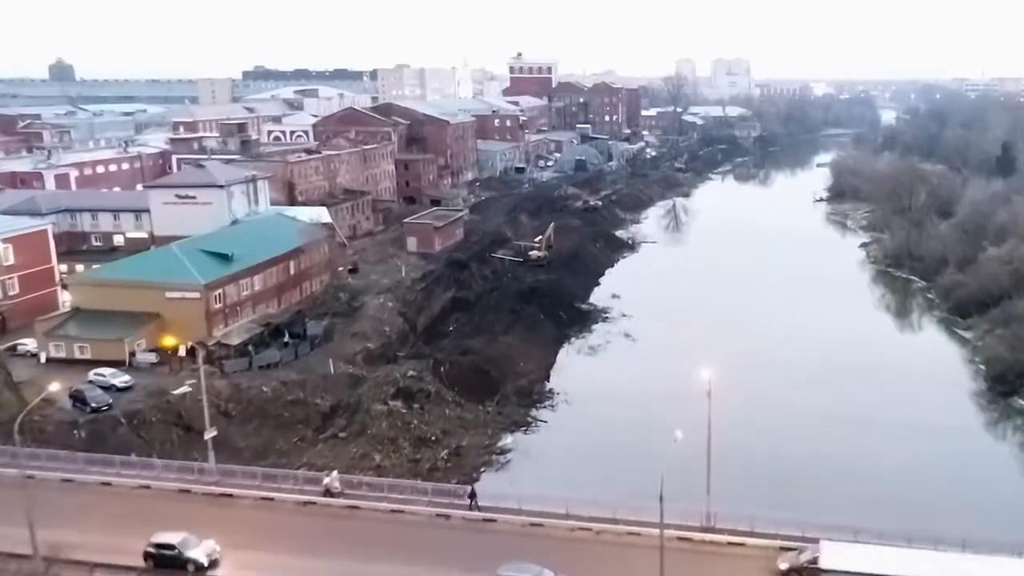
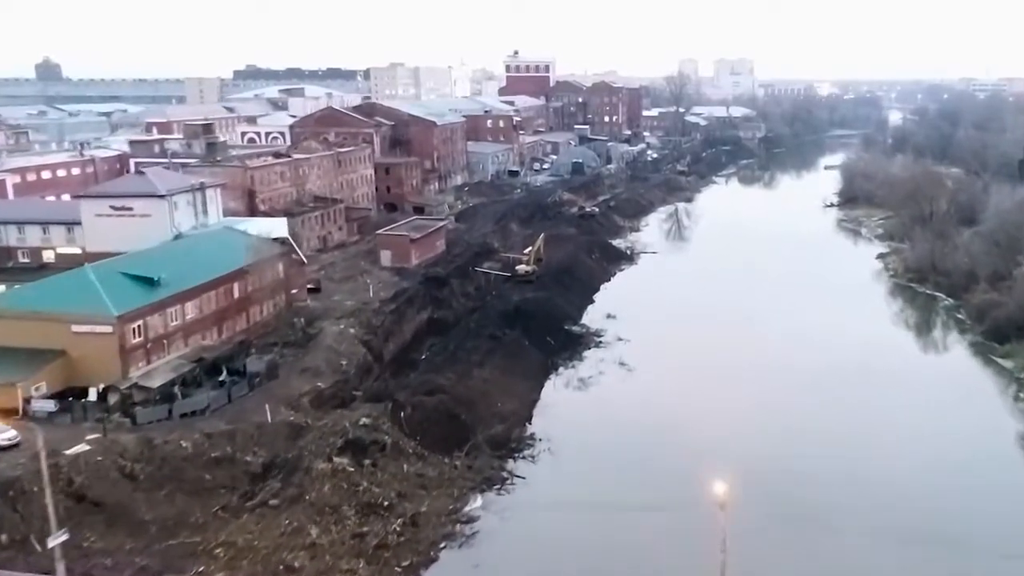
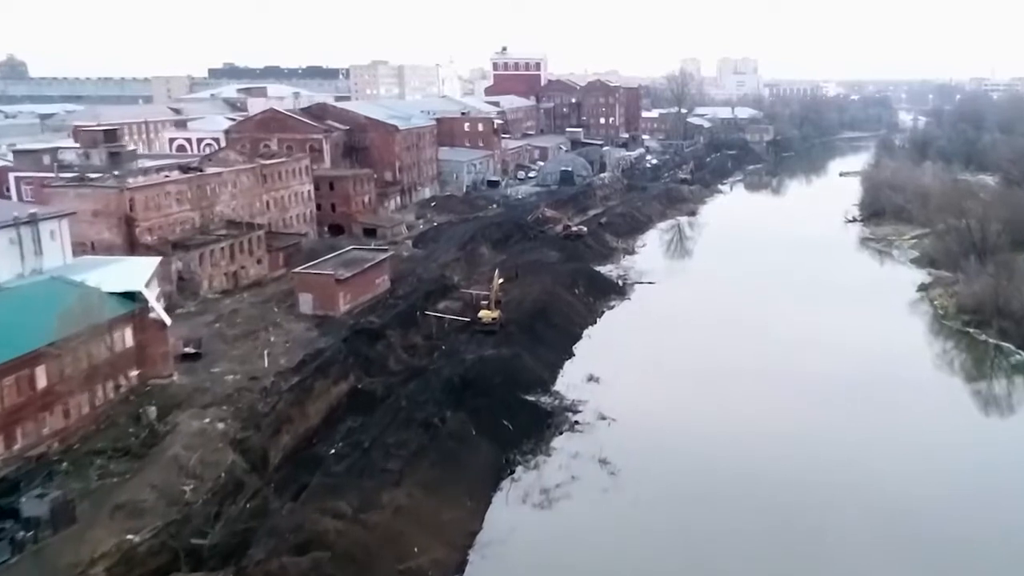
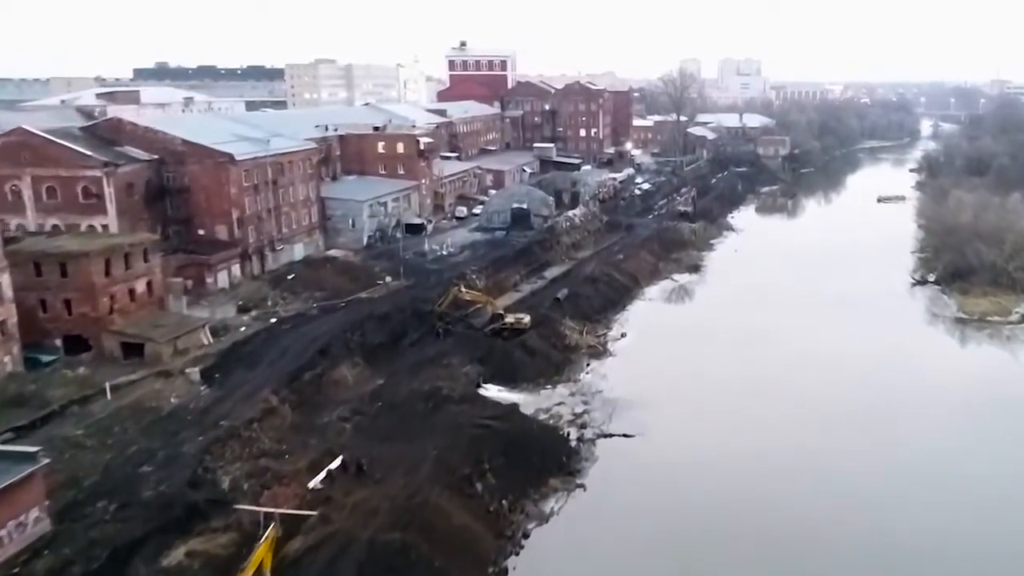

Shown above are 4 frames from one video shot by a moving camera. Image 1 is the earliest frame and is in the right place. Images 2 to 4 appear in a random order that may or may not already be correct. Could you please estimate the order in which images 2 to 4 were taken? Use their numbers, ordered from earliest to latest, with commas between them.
2, 3, 4
